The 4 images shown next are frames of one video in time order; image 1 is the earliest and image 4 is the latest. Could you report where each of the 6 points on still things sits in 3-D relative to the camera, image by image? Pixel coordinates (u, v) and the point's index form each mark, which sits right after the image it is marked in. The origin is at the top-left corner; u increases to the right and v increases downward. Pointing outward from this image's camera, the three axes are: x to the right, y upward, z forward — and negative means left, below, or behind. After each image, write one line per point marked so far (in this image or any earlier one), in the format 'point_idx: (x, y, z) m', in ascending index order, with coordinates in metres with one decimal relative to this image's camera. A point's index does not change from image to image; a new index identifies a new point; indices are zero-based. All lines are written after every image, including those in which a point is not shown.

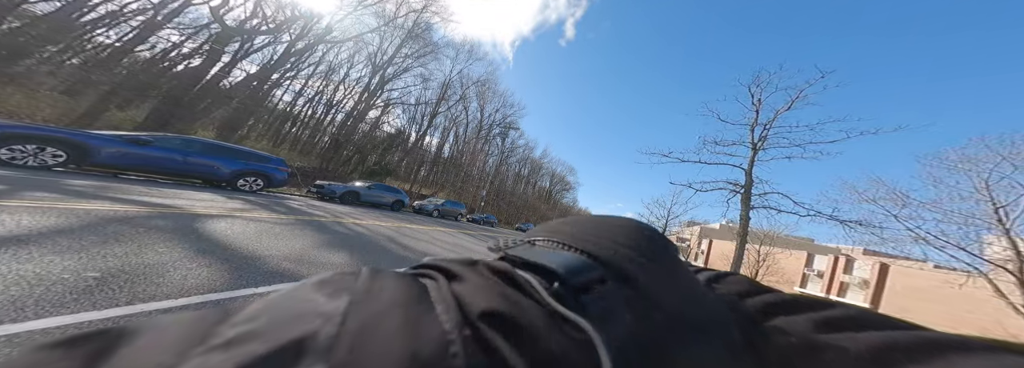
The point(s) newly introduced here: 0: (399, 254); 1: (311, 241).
0: (-4.0, -2.5, +8.7) m
1: (-6.5, -1.8, +8.1) m
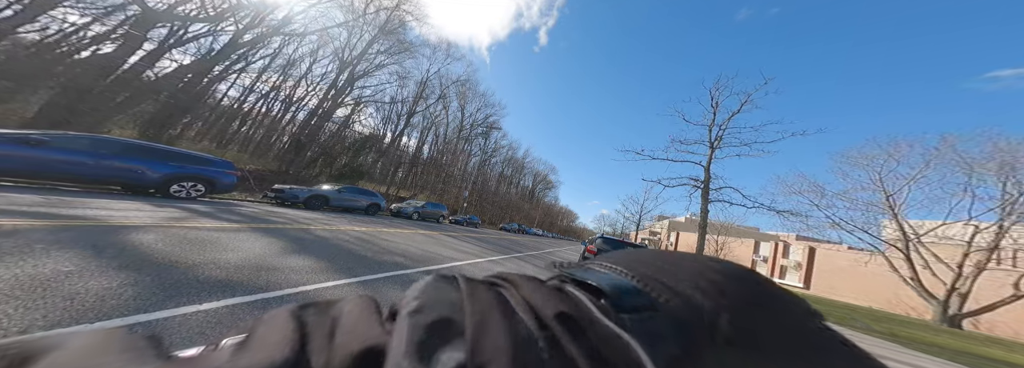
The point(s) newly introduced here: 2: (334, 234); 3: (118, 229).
0: (-4.1, -2.2, +7.6) m
1: (-6.6, -1.7, +6.8) m
2: (-6.7, -1.9, +9.5) m
3: (-9.9, -1.1, +6.3) m
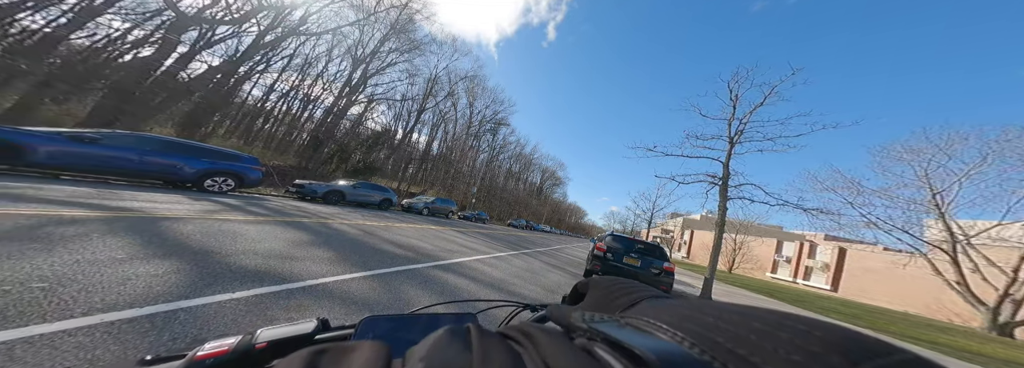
0: (-4.0, -2.2, +8.1) m
1: (-6.5, -1.7, +7.4) m
2: (-6.5, -1.8, +10.2) m
3: (-9.8, -1.0, +7.0) m
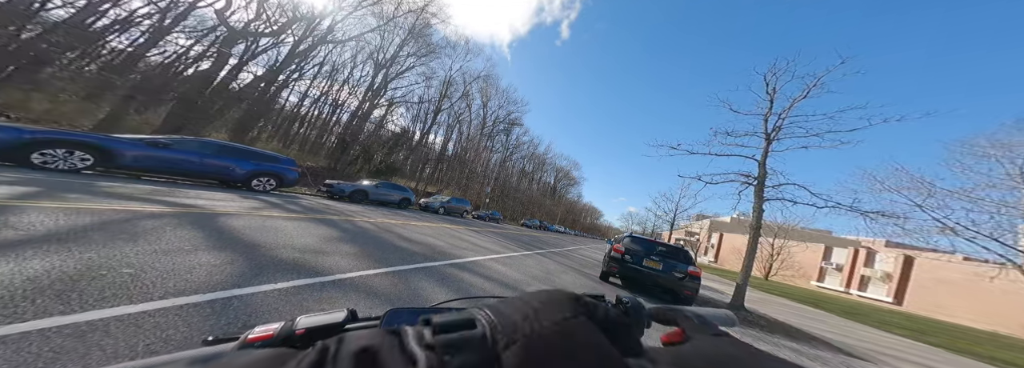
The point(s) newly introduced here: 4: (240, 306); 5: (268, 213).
0: (-3.9, -2.4, +9.0) m
1: (-6.4, -1.8, +8.5) m
2: (-6.2, -1.9, +11.2) m
3: (-9.6, -1.1, +8.3) m
4: (-4.1, -1.9, +3.9) m
5: (-9.3, -1.1, +9.6) m
